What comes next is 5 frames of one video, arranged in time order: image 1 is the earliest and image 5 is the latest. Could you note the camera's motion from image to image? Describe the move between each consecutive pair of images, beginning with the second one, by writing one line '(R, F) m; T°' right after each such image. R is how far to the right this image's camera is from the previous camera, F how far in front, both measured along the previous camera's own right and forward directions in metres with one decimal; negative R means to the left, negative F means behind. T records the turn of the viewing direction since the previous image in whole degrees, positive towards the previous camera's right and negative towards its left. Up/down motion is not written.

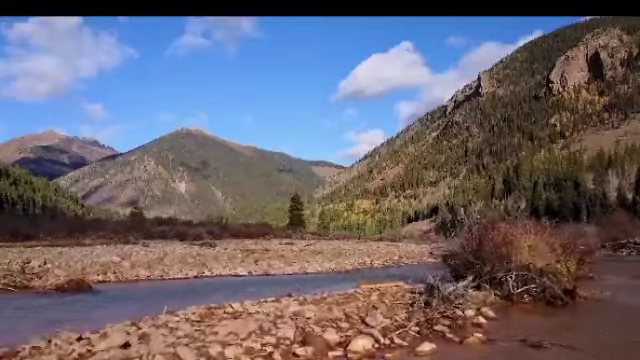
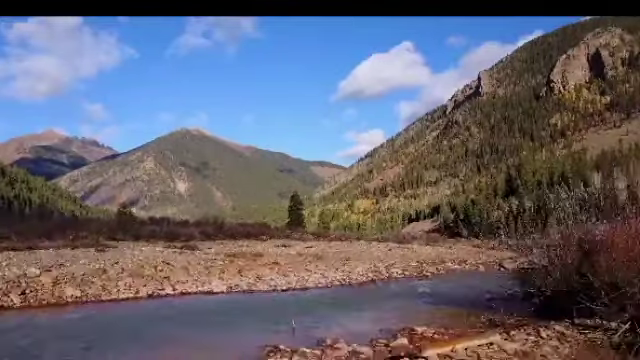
(0.0, +0.4) m; 0°
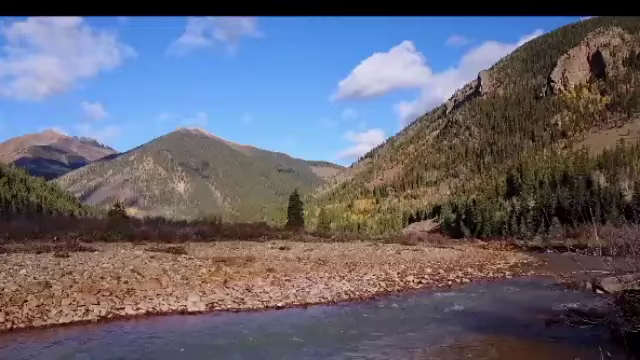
(+0.2, +0.4) m; 0°
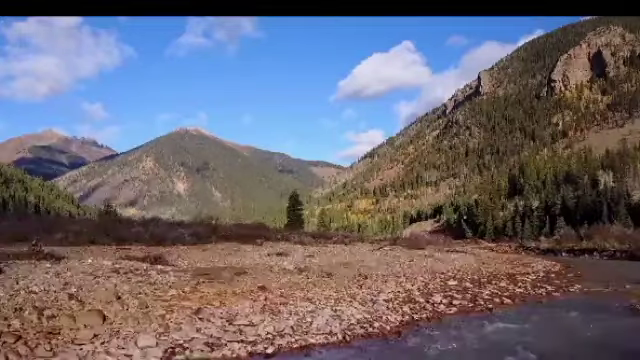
(-0.1, +3.3) m; 0°
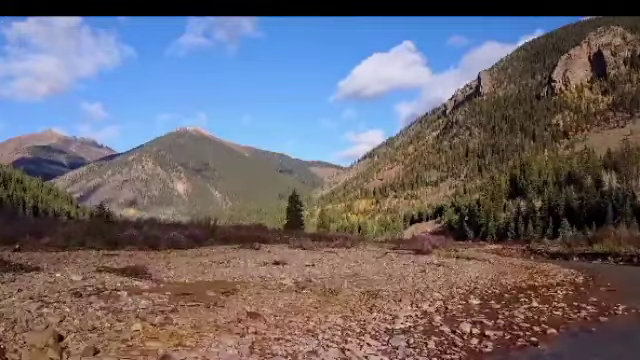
(-0.1, +2.5) m; 0°
